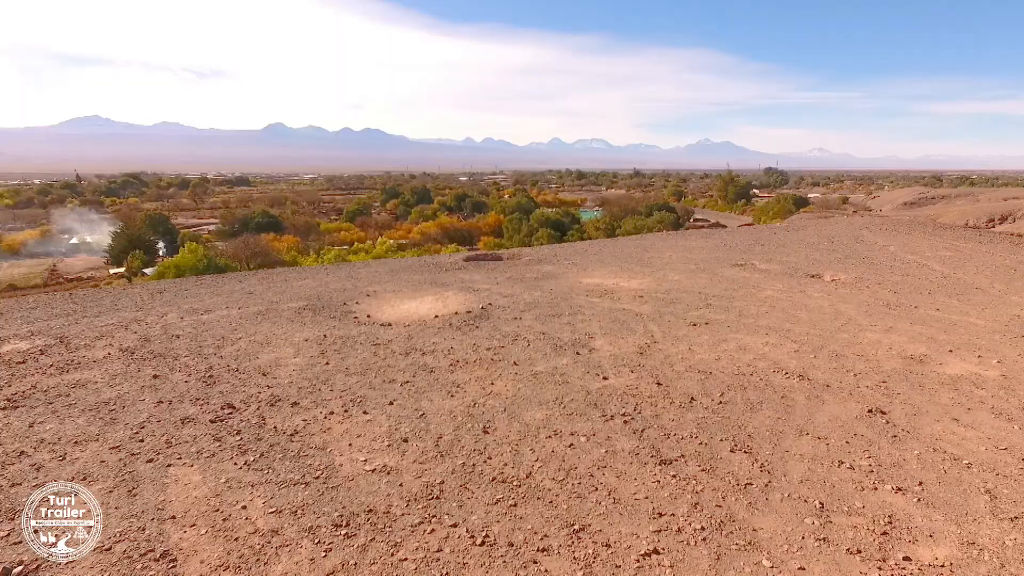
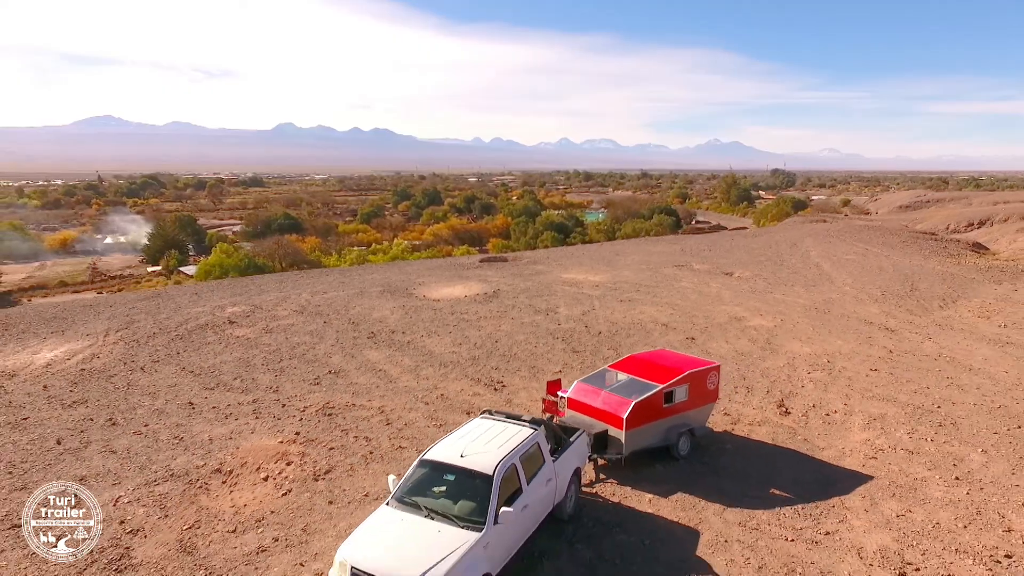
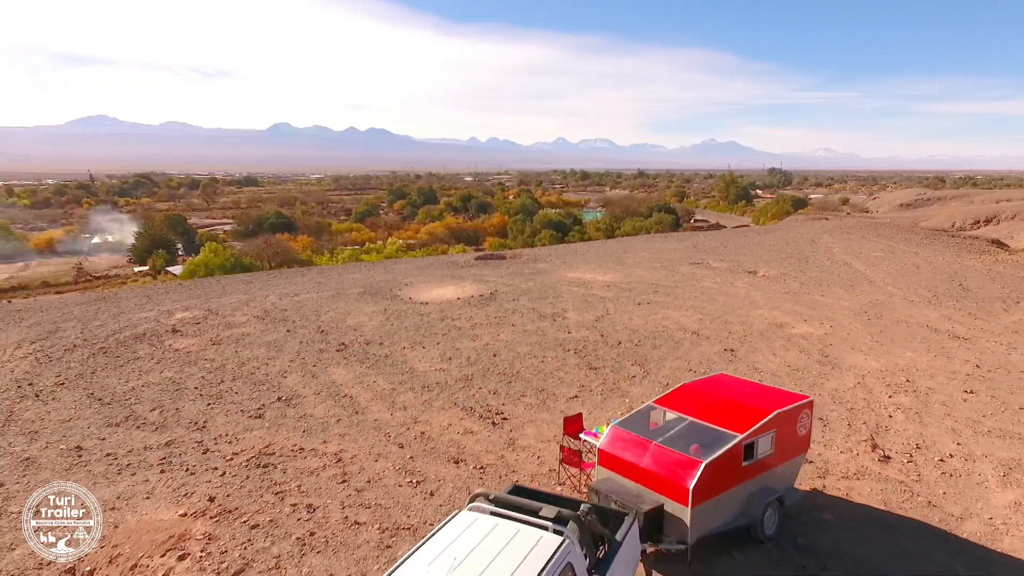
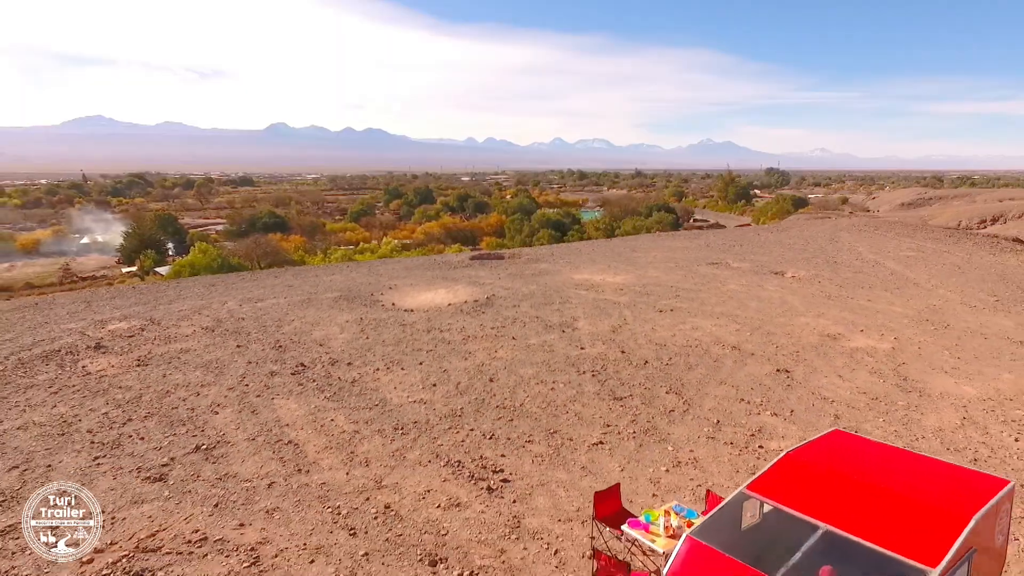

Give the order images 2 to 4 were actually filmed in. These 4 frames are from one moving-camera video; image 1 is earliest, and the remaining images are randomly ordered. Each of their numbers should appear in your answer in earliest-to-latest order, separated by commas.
4, 3, 2
